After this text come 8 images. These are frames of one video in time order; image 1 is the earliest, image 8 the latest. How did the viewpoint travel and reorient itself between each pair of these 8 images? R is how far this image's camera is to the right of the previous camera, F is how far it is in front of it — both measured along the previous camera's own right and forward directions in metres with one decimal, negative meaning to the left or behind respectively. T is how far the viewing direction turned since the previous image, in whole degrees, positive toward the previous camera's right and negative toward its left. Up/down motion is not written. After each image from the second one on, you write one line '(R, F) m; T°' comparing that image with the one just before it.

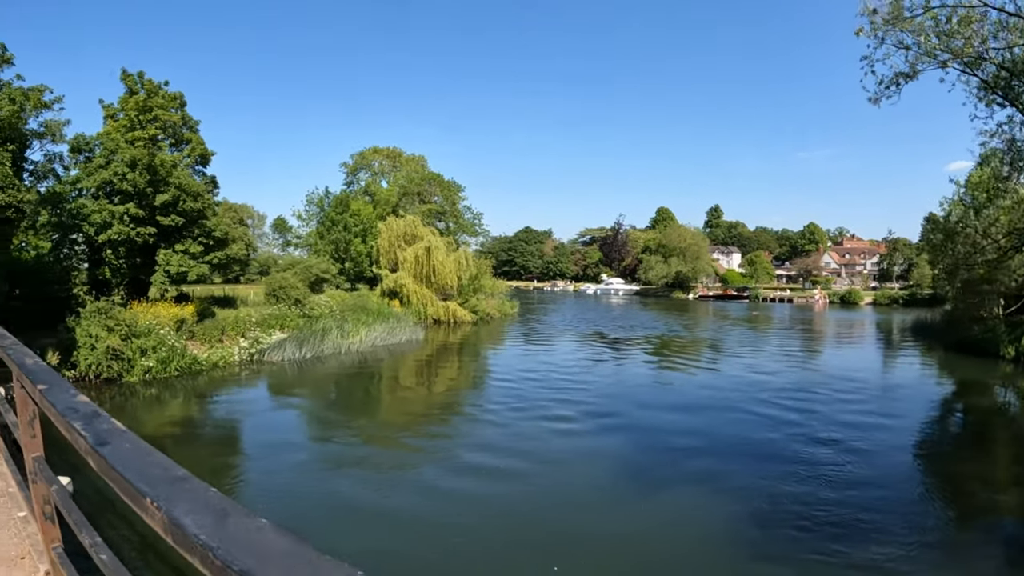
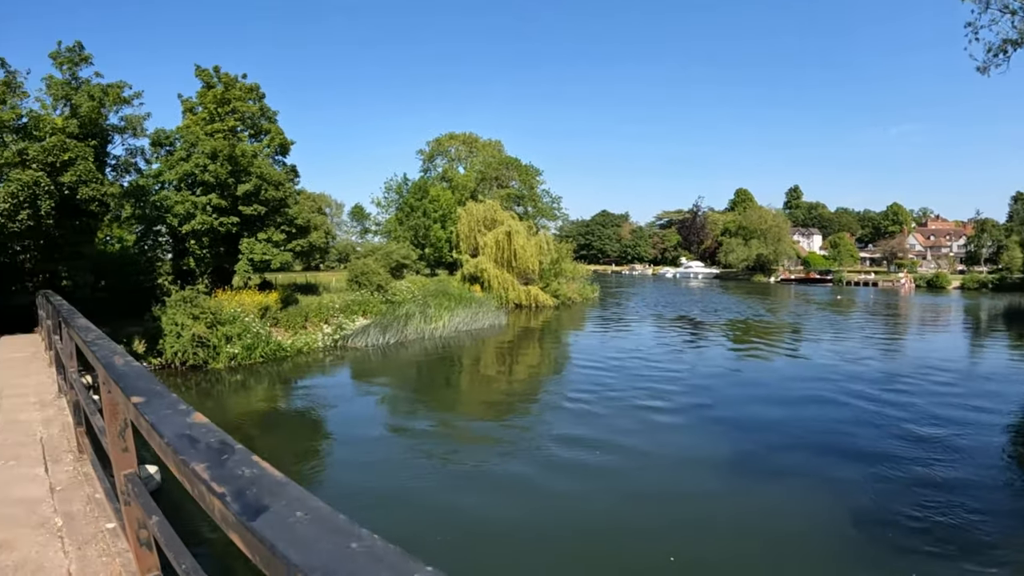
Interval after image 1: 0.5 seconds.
(+0.1, +1.3) m; -8°
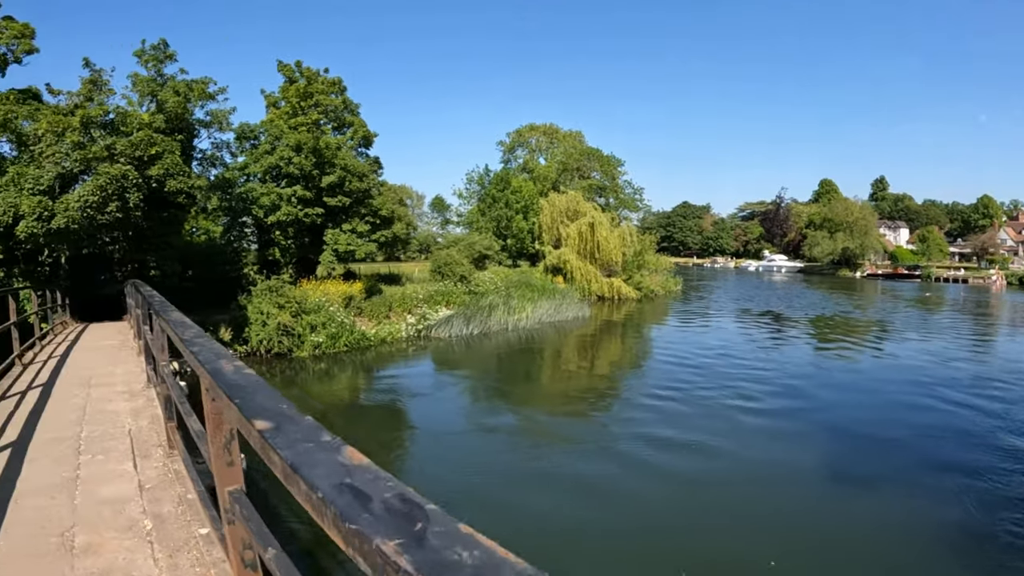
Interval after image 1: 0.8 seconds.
(-0.1, +1.0) m; -8°
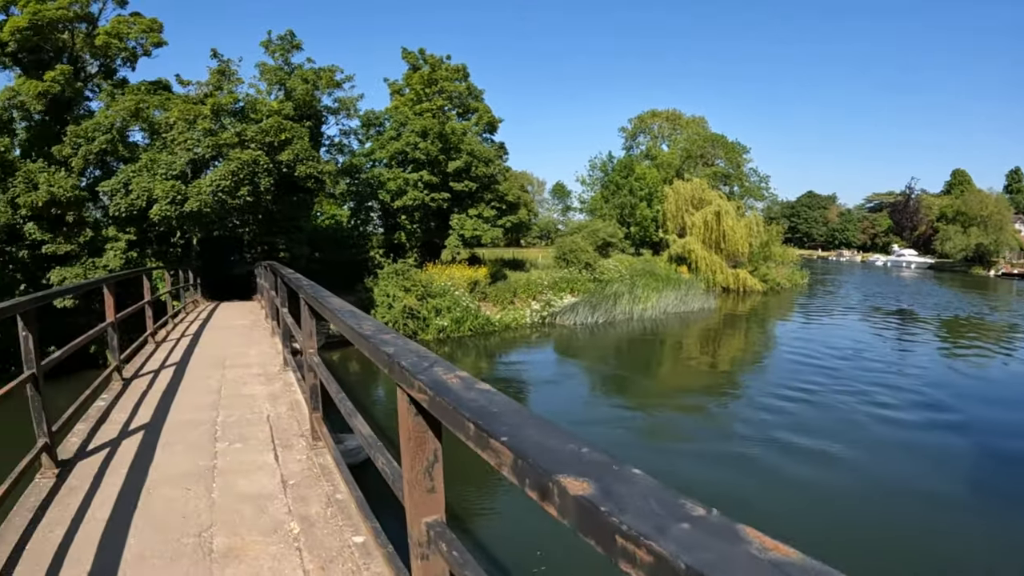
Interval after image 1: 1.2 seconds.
(-0.8, +1.2) m; -11°
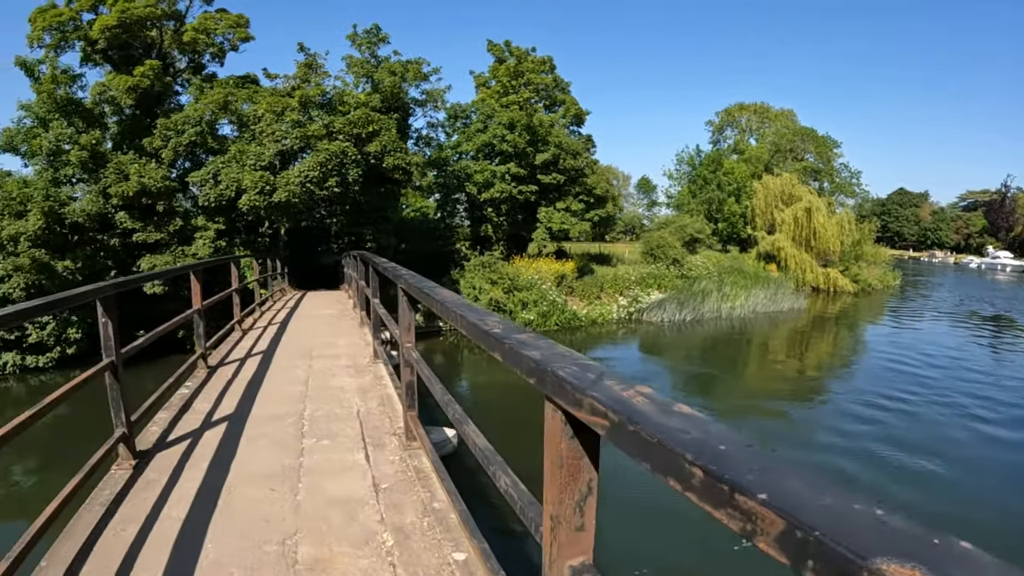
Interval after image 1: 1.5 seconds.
(-0.4, +0.6) m; -6°
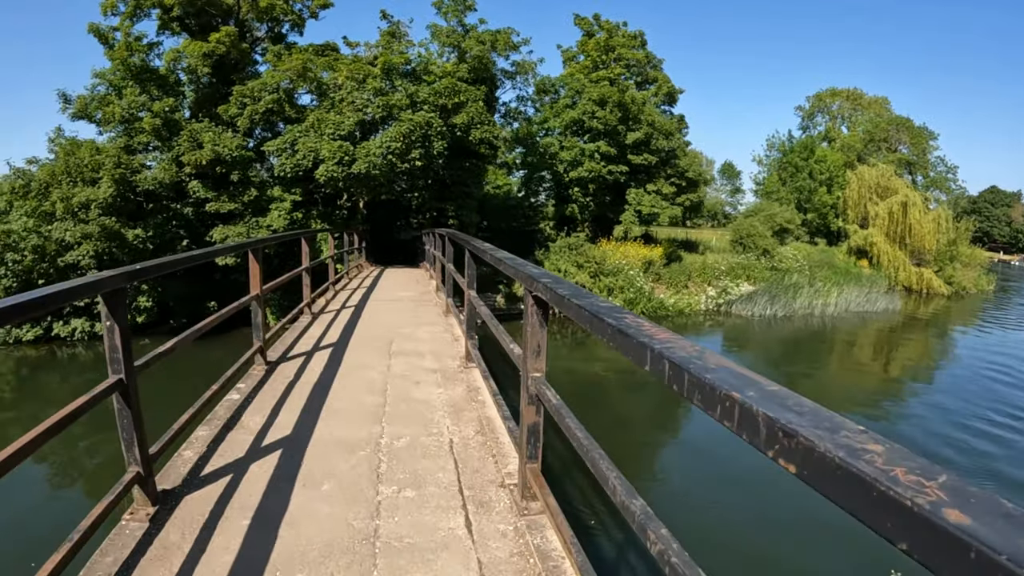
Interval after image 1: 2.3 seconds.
(-0.6, +1.2) m; -5°
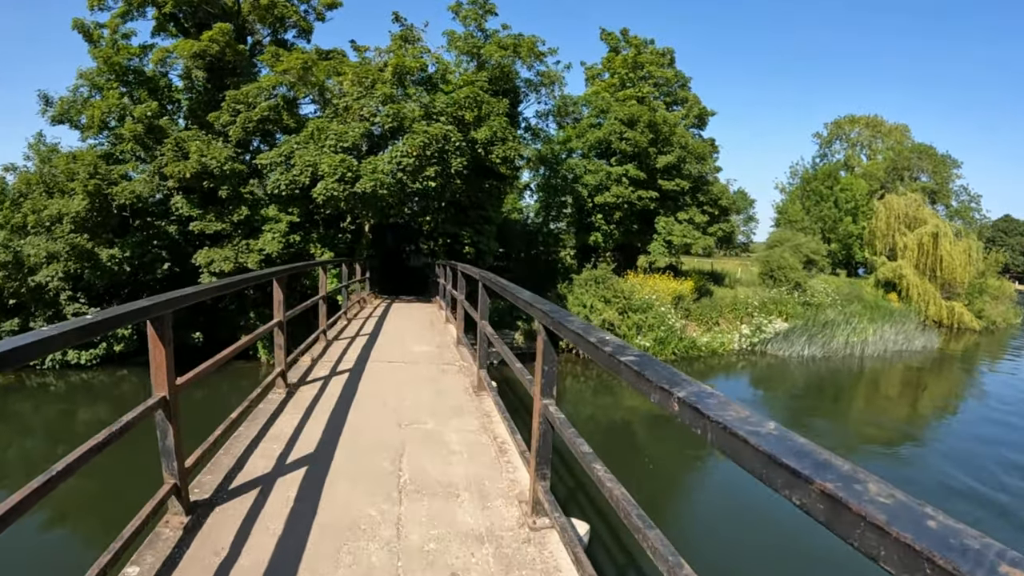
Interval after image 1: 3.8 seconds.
(-0.3, +1.7) m; -1°
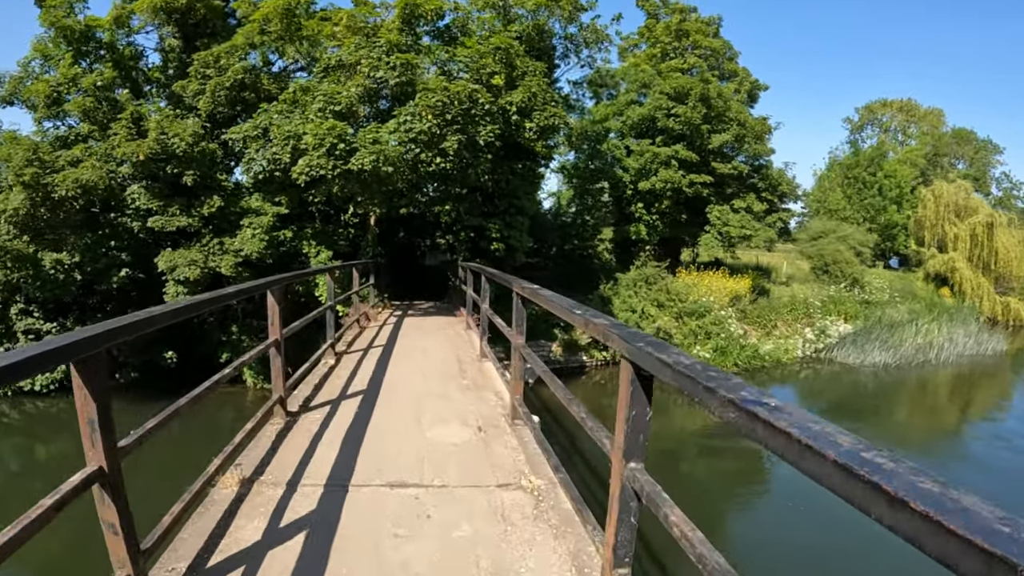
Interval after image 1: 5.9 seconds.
(-0.4, +2.5) m; -1°
